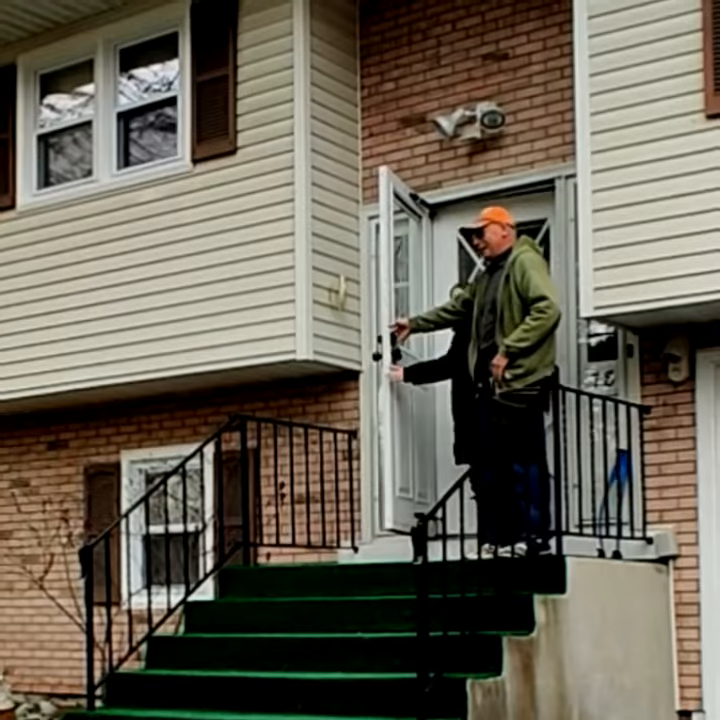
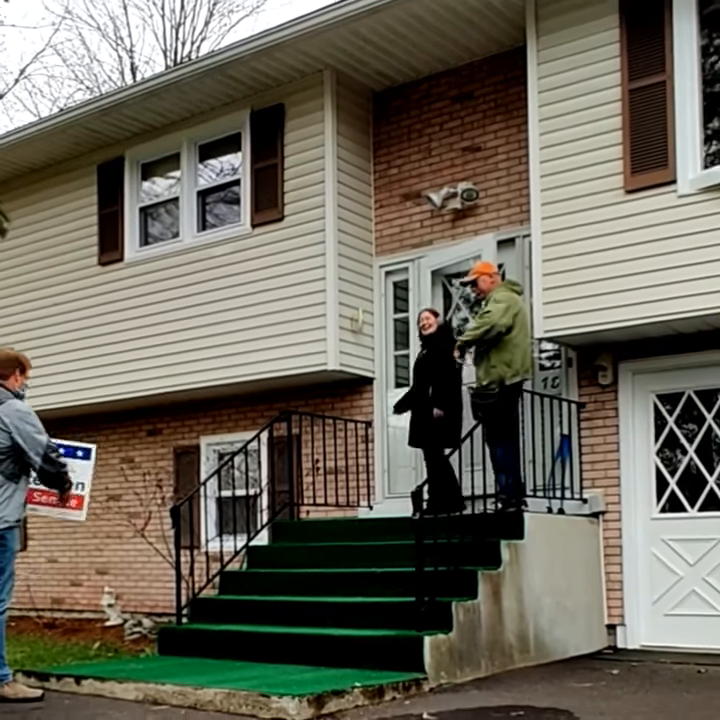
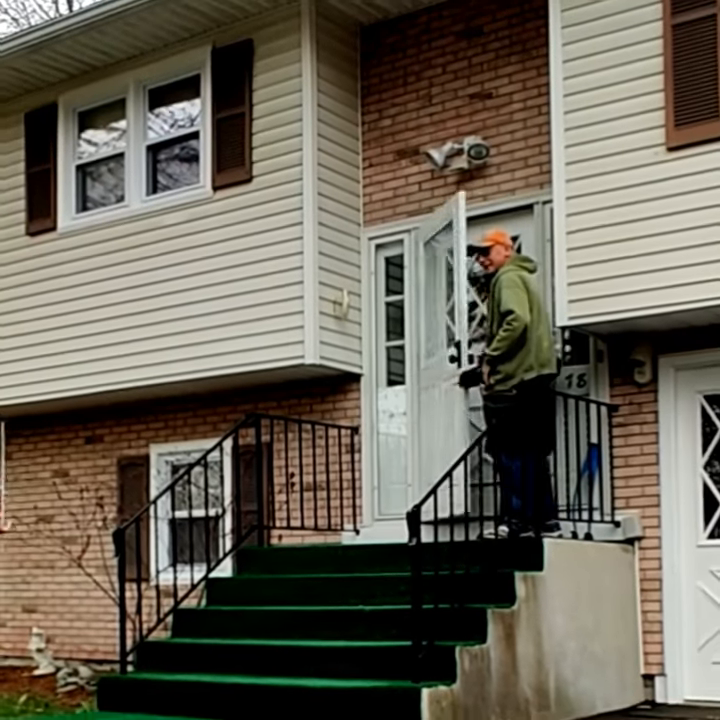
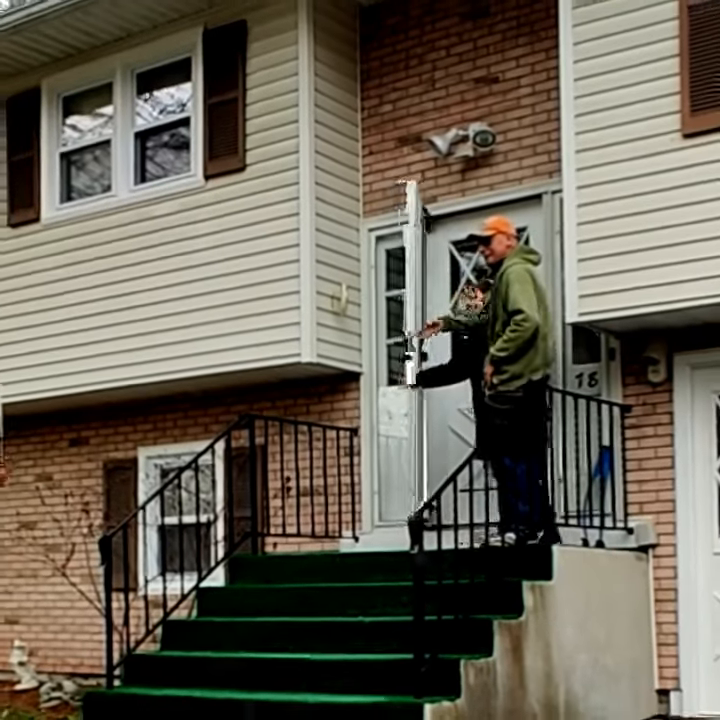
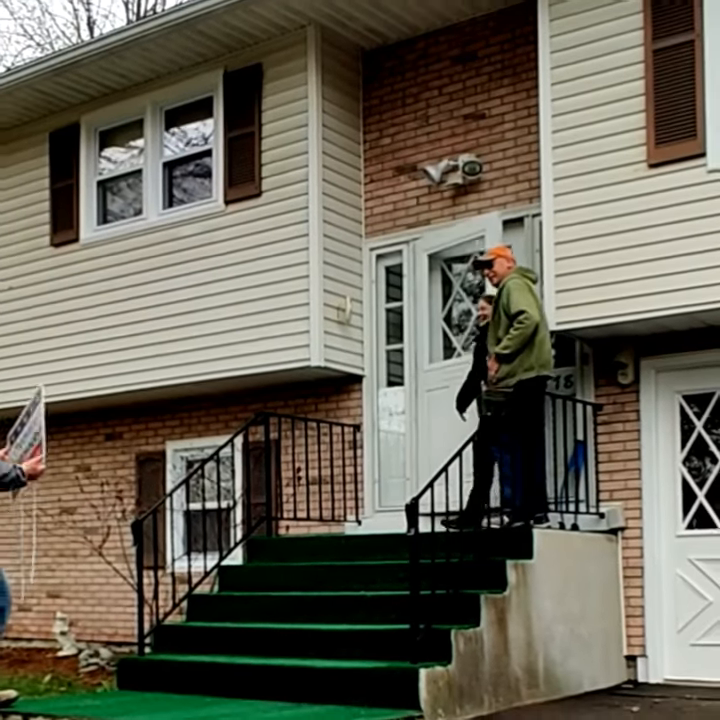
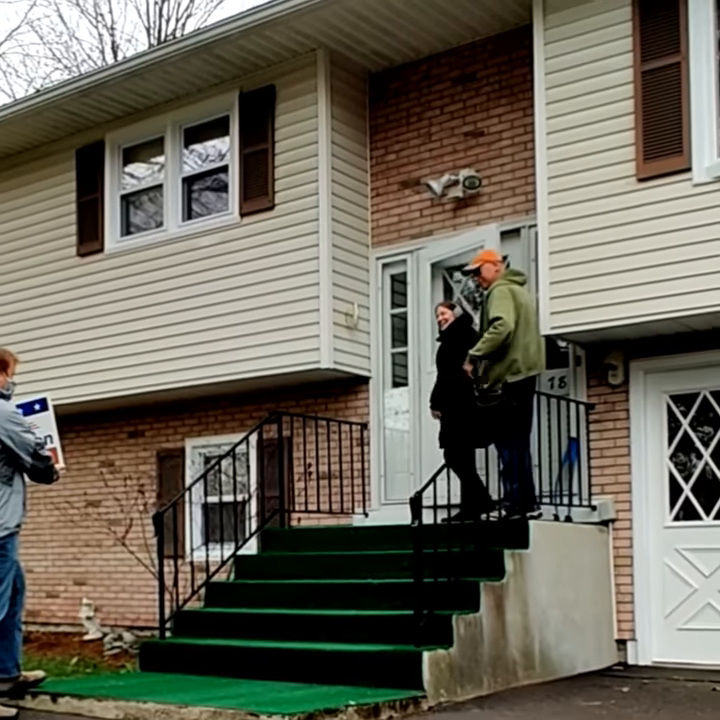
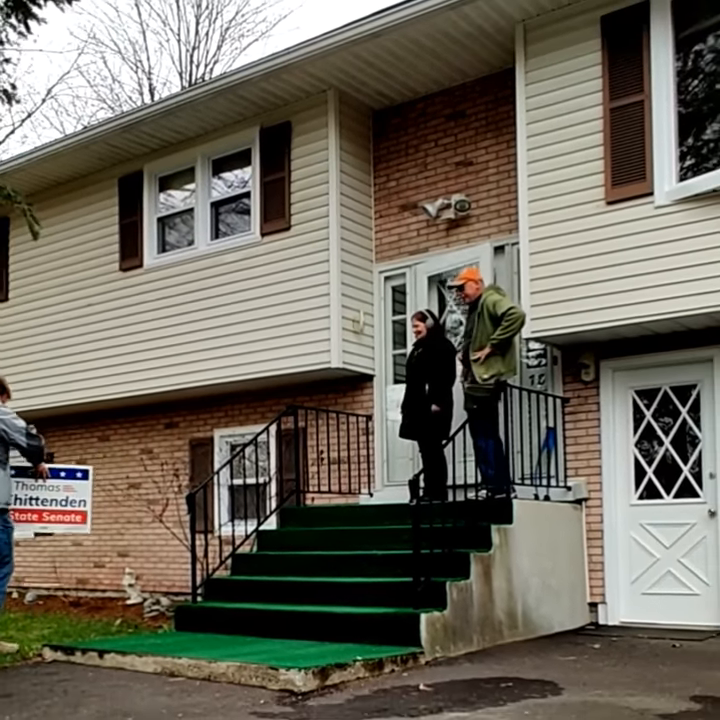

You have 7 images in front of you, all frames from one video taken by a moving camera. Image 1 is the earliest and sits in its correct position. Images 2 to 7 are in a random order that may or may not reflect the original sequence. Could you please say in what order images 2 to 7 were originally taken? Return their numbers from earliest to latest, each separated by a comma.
4, 3, 5, 6, 2, 7
